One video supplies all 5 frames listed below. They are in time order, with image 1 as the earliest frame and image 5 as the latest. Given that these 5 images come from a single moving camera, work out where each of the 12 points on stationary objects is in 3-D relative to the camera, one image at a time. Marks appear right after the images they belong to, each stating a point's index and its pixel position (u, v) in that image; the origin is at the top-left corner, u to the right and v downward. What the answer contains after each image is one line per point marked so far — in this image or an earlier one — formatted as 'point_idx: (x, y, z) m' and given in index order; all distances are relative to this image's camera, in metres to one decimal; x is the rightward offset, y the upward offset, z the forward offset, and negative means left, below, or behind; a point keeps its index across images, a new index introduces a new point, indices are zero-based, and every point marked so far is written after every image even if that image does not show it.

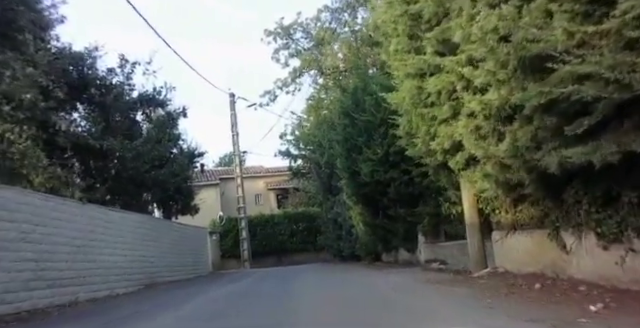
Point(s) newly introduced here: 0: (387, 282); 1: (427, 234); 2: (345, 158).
0: (+1.8, -3.0, +14.2) m
1: (+3.4, -2.2, +17.0) m
2: (+1.0, +0.2, +19.7) m
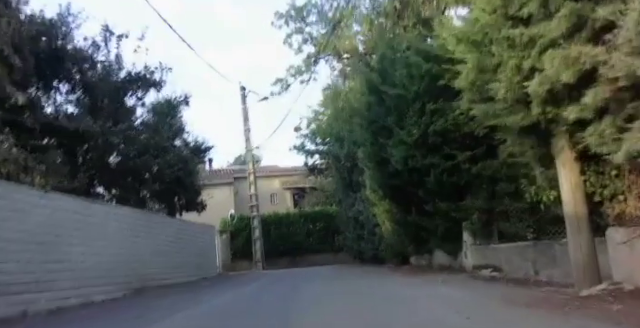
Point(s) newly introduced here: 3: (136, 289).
0: (+2.3, -2.6, +10.8) m
1: (+3.9, -1.8, +13.5) m
2: (+1.6, +0.6, +16.3) m
3: (-6.4, -4.4, +18.5) m
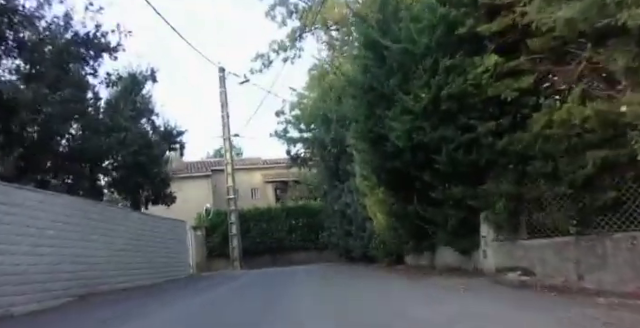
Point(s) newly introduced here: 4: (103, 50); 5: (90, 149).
0: (+2.0, -2.1, +8.1) m
1: (+3.6, -1.3, +10.8) m
2: (+1.2, +1.2, +13.5) m
3: (-6.9, -3.8, +15.5) m
4: (-7.1, +3.7, +17.5) m
5: (-8.1, +0.5, +18.7) m
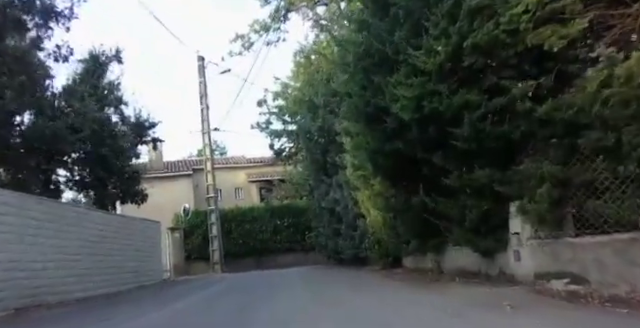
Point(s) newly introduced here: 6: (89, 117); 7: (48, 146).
0: (+1.8, -1.7, +5.7) m
1: (+3.4, -0.9, +8.4) m
2: (+0.8, +1.5, +11.1) m
3: (-7.3, -3.4, +12.9) m
4: (-7.5, +4.1, +14.8) m
5: (-8.5, +0.8, +16.0) m
6: (-8.1, +1.5, +18.7) m
7: (-8.6, +0.6, +16.3) m
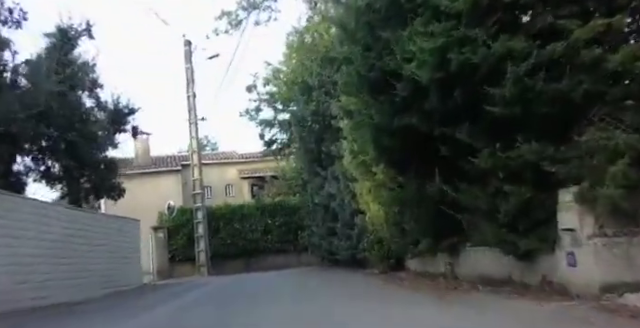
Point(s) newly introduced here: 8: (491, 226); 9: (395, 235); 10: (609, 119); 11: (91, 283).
0: (+1.7, -1.4, +3.6) m
1: (+3.2, -0.6, +6.4) m
2: (+0.7, +1.9, +9.0) m
3: (-7.5, -3.0, +10.7) m
4: (-7.6, +4.5, +12.7) m
5: (-8.7, +1.3, +13.9) m
6: (-8.3, +1.9, +16.6) m
7: (-8.7, +1.0, +14.2) m
8: (+2.4, -0.9, +7.6) m
9: (+1.8, -1.8, +13.1) m
10: (+3.1, +0.5, +5.7) m
11: (-8.2, -4.2, +18.9) m
